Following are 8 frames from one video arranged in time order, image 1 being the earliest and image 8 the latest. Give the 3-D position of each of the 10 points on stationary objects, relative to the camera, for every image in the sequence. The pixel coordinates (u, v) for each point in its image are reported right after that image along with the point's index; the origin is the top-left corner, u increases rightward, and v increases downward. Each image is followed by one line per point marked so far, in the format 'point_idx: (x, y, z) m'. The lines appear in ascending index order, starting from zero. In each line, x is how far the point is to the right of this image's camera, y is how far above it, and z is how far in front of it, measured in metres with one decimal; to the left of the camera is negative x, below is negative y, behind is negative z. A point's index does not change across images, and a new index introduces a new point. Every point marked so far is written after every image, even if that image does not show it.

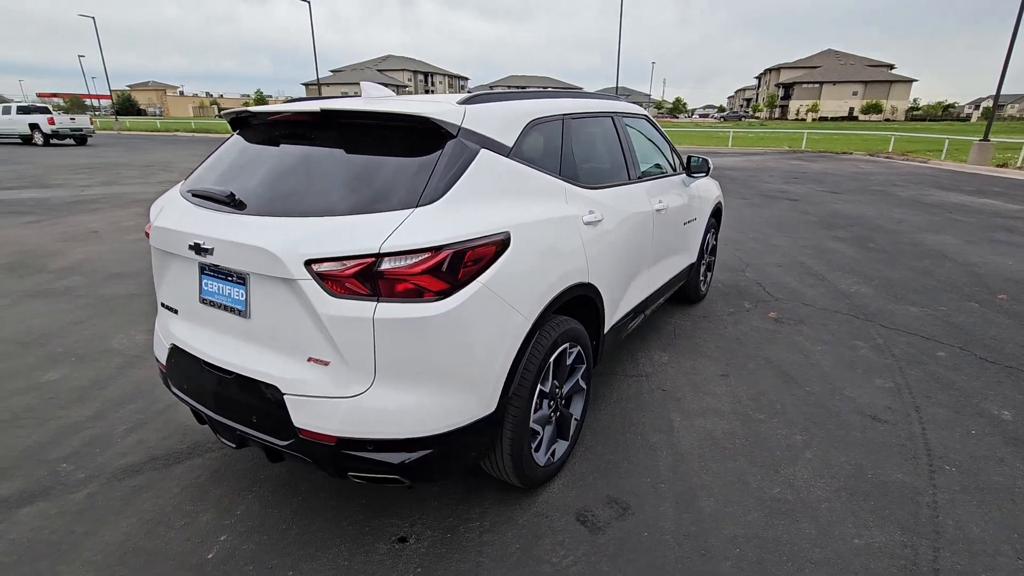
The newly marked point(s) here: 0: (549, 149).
0: (+0.2, +0.7, +2.8) m
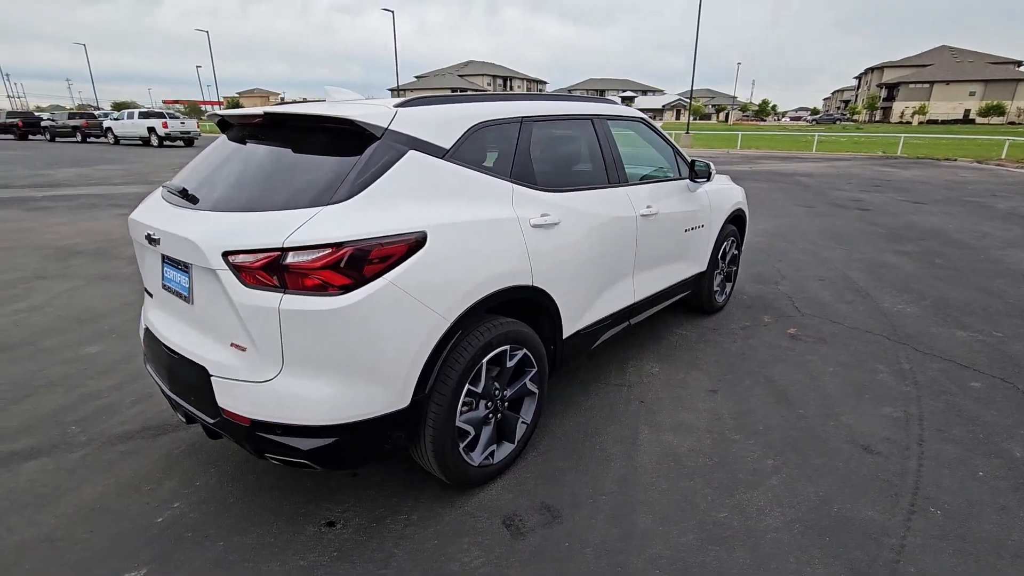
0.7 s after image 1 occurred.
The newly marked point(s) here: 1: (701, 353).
0: (-0.1, +0.7, +2.8) m
1: (+1.6, -0.5, +4.3) m
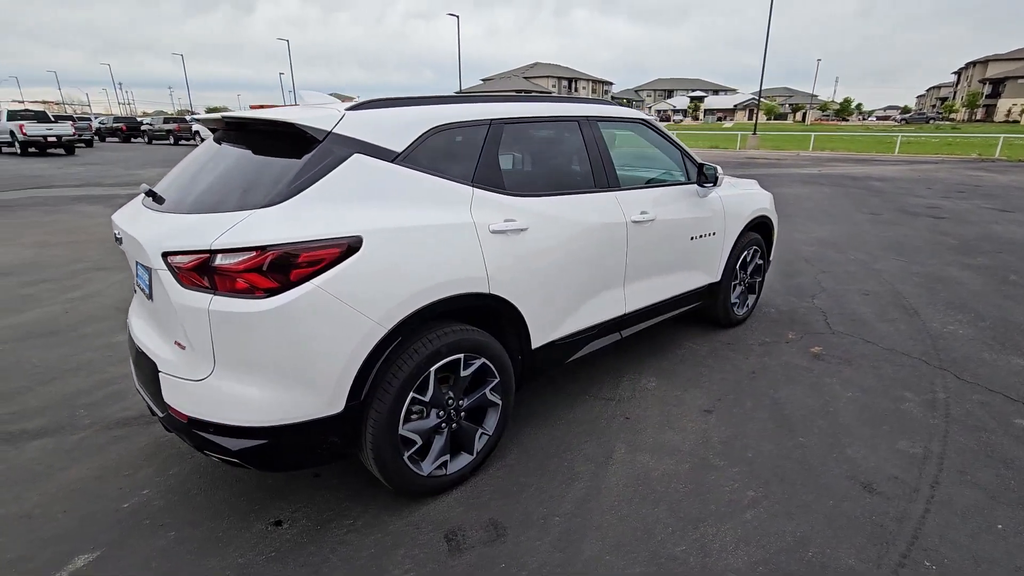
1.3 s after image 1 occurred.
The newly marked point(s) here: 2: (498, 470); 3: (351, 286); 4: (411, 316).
0: (-0.2, +0.7, +2.7) m
1: (+1.5, -0.6, +4.1) m
2: (-0.1, -1.0, +2.9) m
3: (-0.7, 0.0, +2.1) m
4: (-0.5, -0.1, +2.3) m
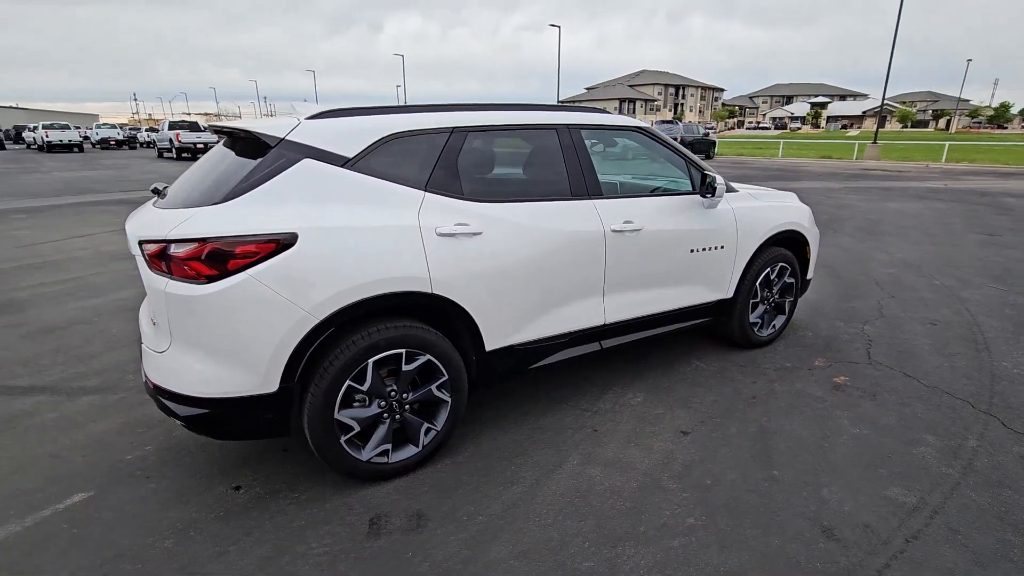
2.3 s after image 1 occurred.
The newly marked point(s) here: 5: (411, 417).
0: (-0.5, +0.7, +2.9) m
1: (+1.4, -0.8, +3.8) m
2: (-0.4, -1.0, +3.0) m
3: (-1.1, 0.0, +2.4) m
4: (-0.8, -0.1, +2.5) m
5: (-0.6, -0.7, +2.9) m
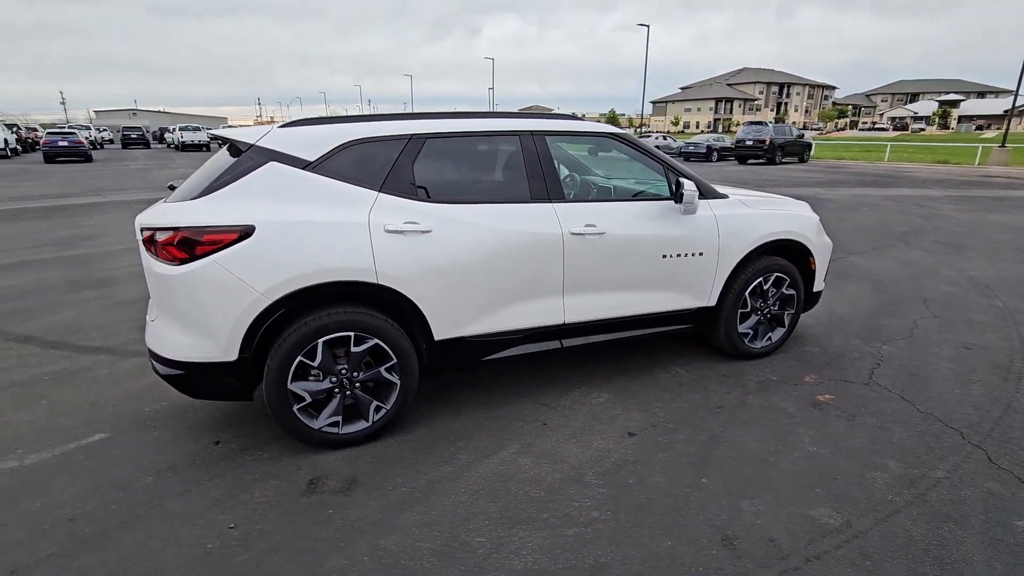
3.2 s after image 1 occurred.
0: (-0.8, +0.8, +3.2) m
1: (+1.2, -0.8, +3.8) m
2: (-0.8, -1.0, +3.3) m
3: (-1.5, +0.1, +2.8) m
4: (-1.2, 0.0, +2.9) m
5: (-0.9, -0.7, +3.2) m
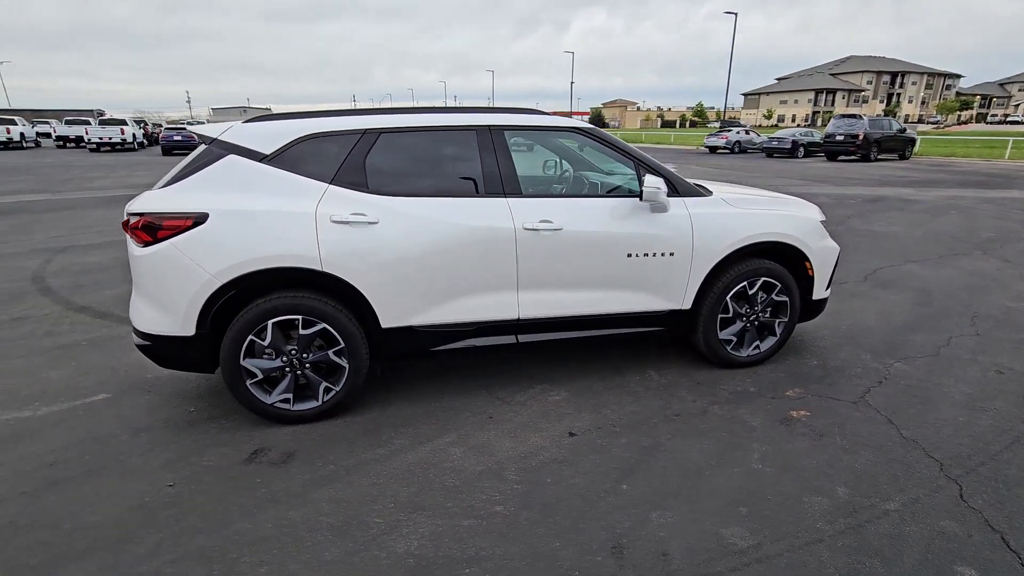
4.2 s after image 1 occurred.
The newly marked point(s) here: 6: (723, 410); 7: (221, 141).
0: (-1.1, +0.8, +3.3) m
1: (+0.9, -0.8, +3.7) m
2: (-1.1, -0.9, +3.5) m
3: (-1.9, +0.2, +3.0) m
4: (-1.6, +0.1, +3.1) m
5: (-1.3, -0.6, +3.4) m
6: (+1.5, -0.8, +3.5) m
7: (-1.8, +0.9, +3.2) m
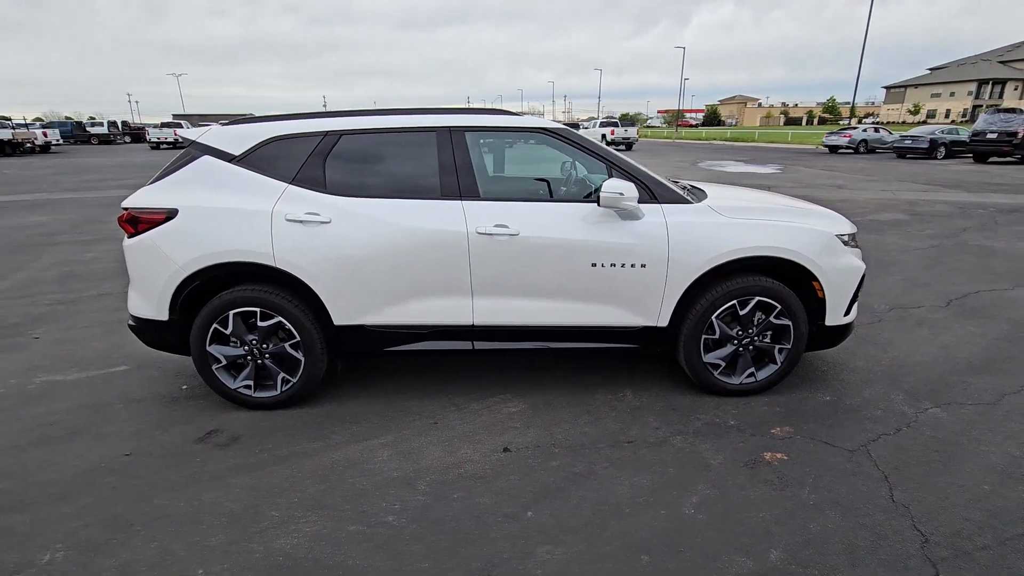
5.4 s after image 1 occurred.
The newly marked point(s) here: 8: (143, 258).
0: (-1.4, +0.9, +3.4) m
1: (+0.5, -0.9, +3.4) m
2: (-1.5, -0.9, +3.6) m
3: (-2.2, +0.3, +3.3) m
4: (-2.0, +0.1, +3.3) m
5: (-1.7, -0.5, +3.5) m
6: (+1.1, -1.0, +3.2) m
7: (-2.1, +1.0, +3.5) m
8: (-2.4, +0.2, +3.4) m
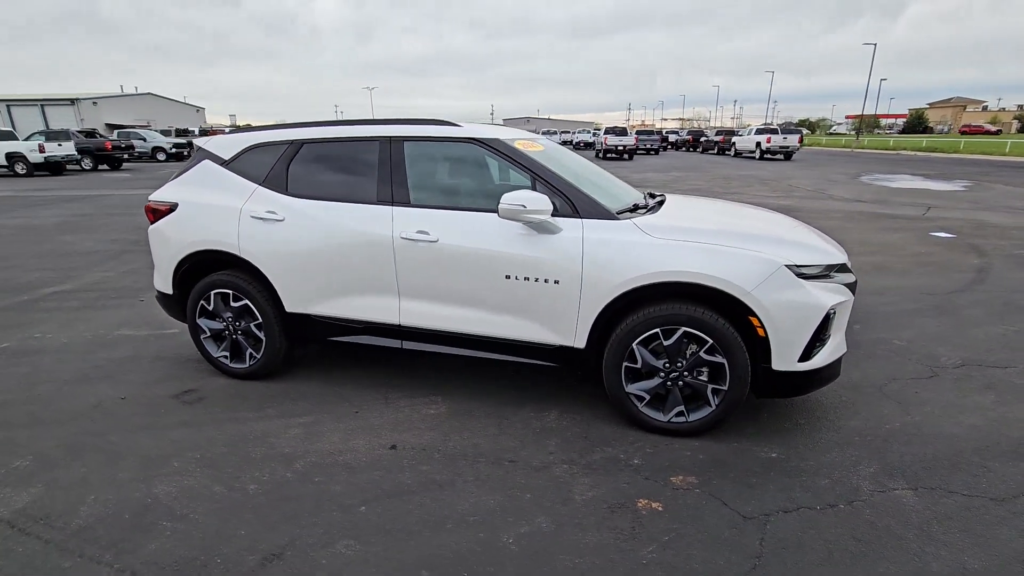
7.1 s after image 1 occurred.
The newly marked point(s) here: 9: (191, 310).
0: (-1.8, +0.9, +3.9) m
1: (-0.1, -1.0, +3.4) m
2: (-2.0, -0.8, +4.1) m
3: (-2.7, +0.5, +4.0) m
4: (-2.4, +0.3, +4.0) m
5: (-2.1, -0.4, +4.1) m
6: (+0.3, -1.1, +3.0) m
7: (-2.4, +1.1, +4.2) m
8: (-2.8, +0.4, +4.1) m
9: (-2.6, -0.2, +4.1) m
